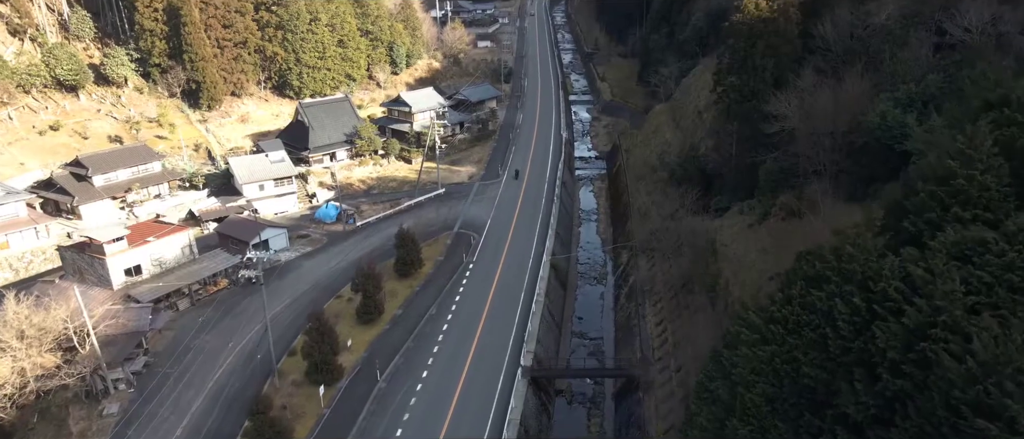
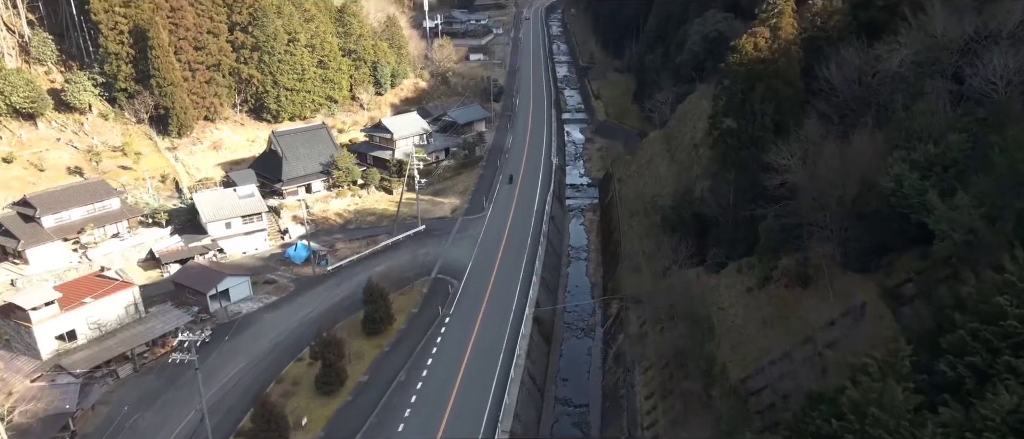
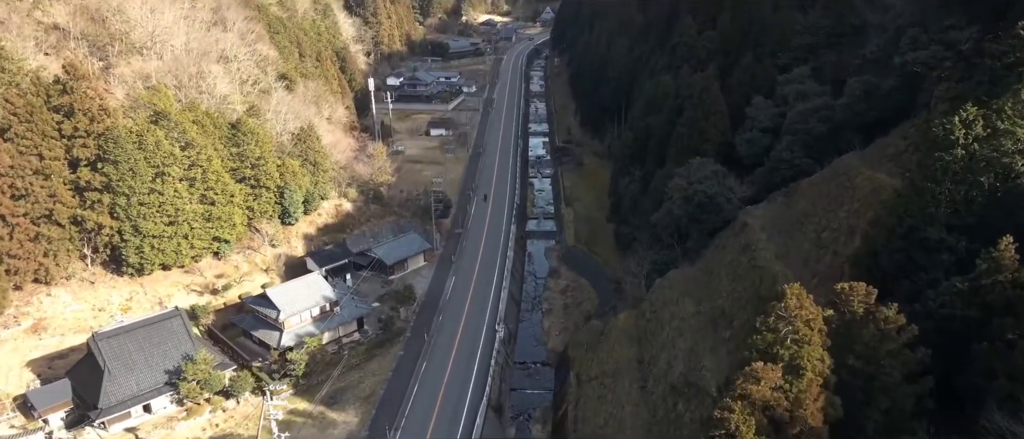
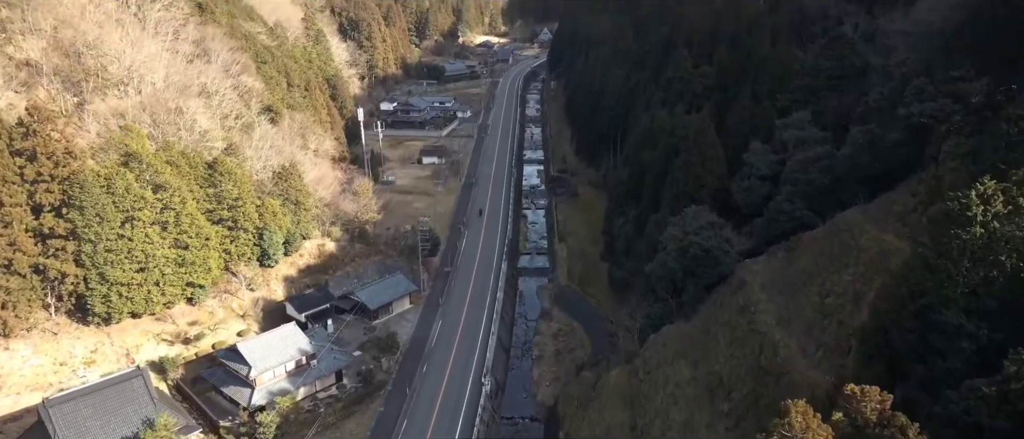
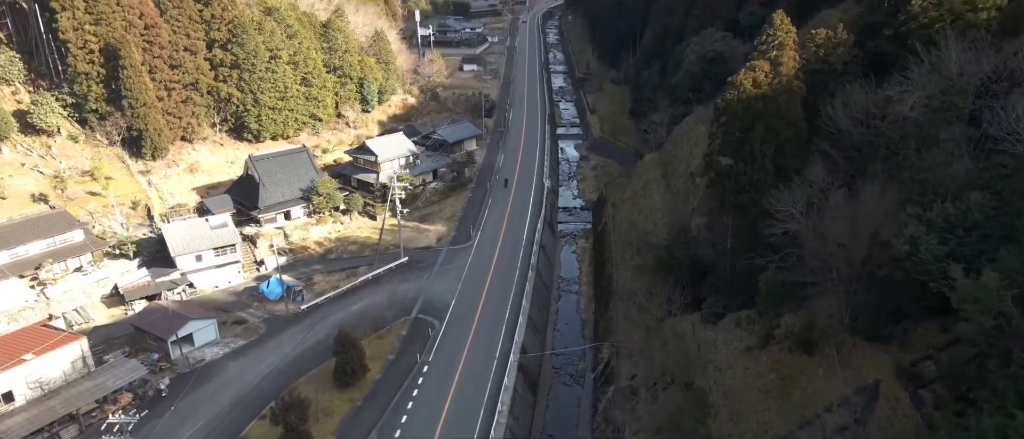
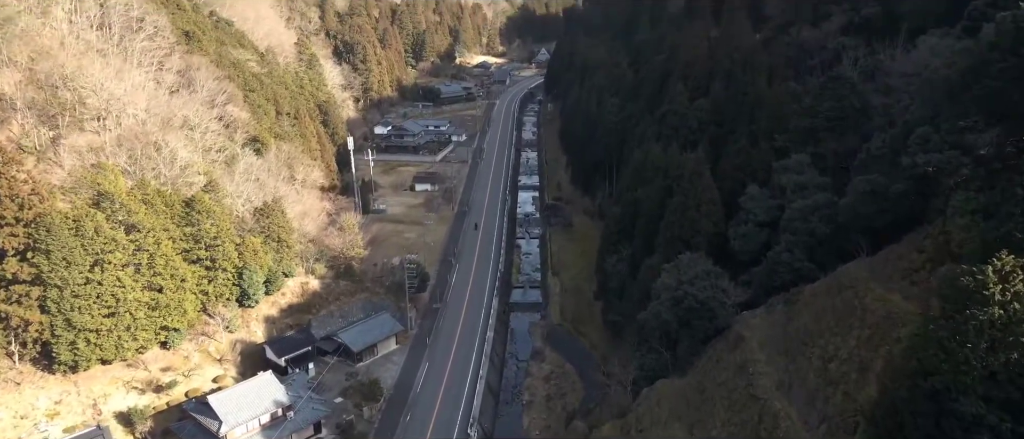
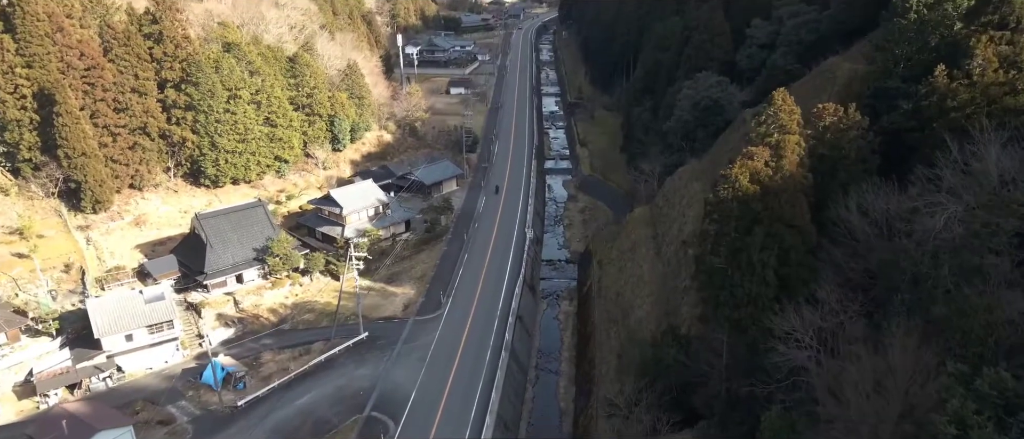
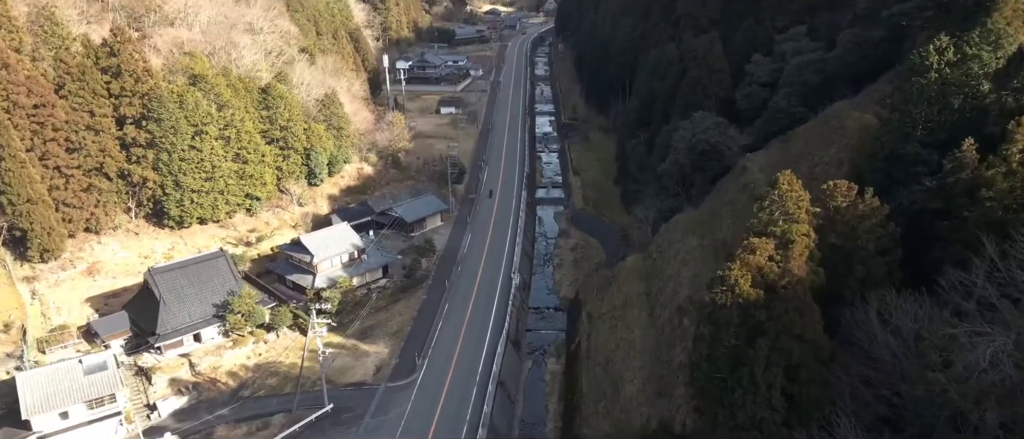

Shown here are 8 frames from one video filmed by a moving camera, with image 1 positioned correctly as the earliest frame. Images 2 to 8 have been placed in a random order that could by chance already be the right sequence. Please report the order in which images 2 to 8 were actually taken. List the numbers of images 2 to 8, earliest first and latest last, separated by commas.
2, 5, 7, 8, 3, 4, 6
